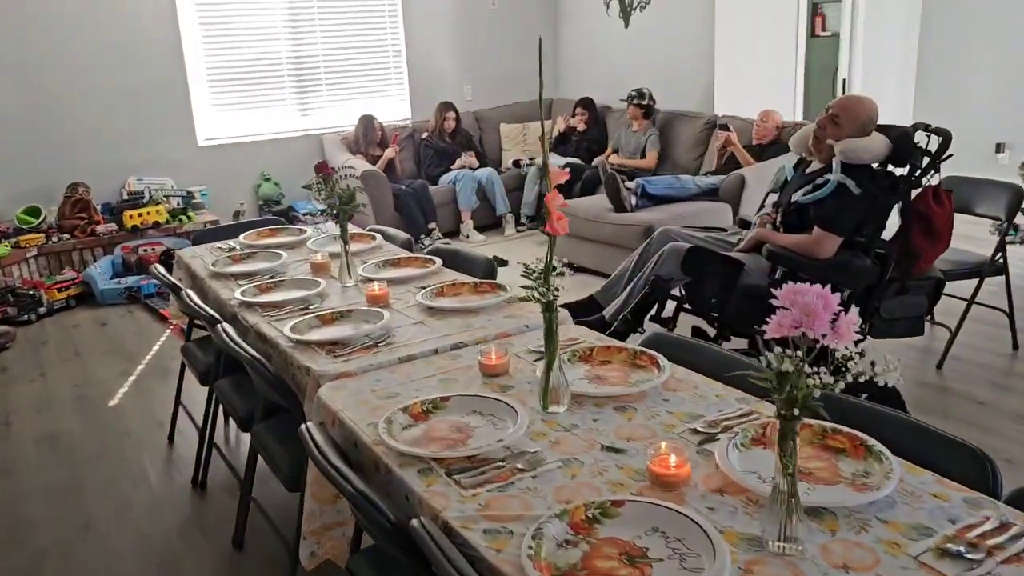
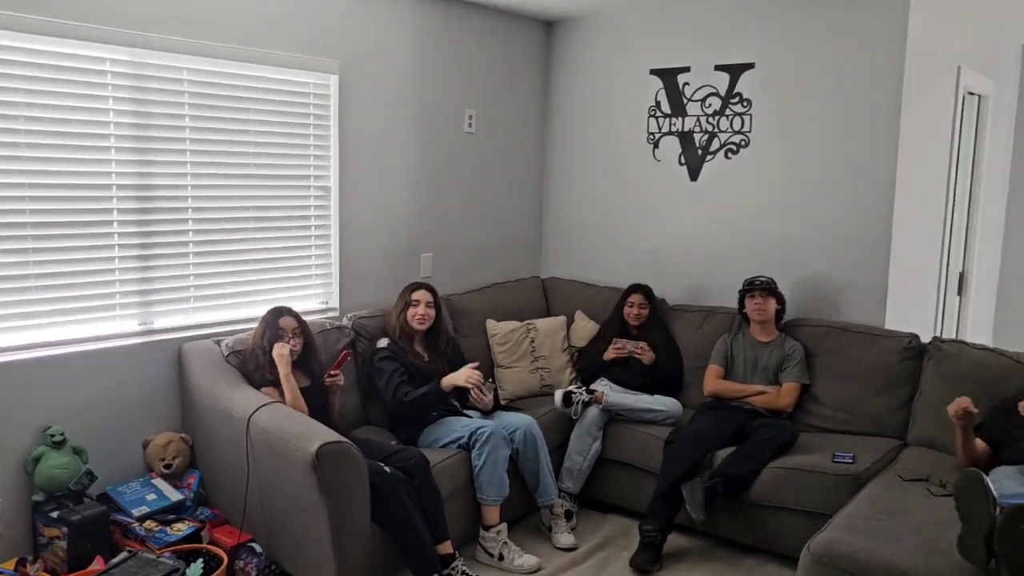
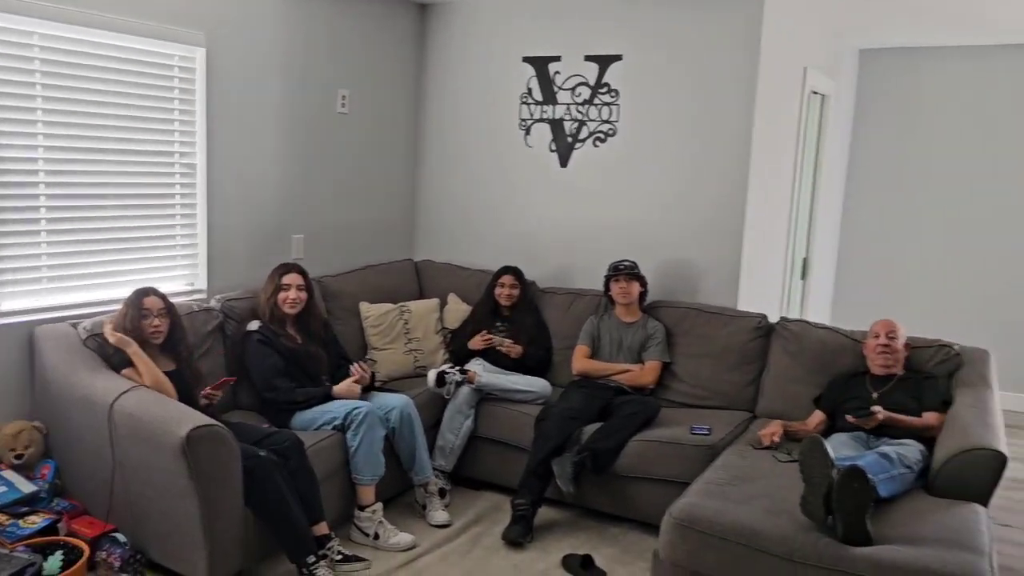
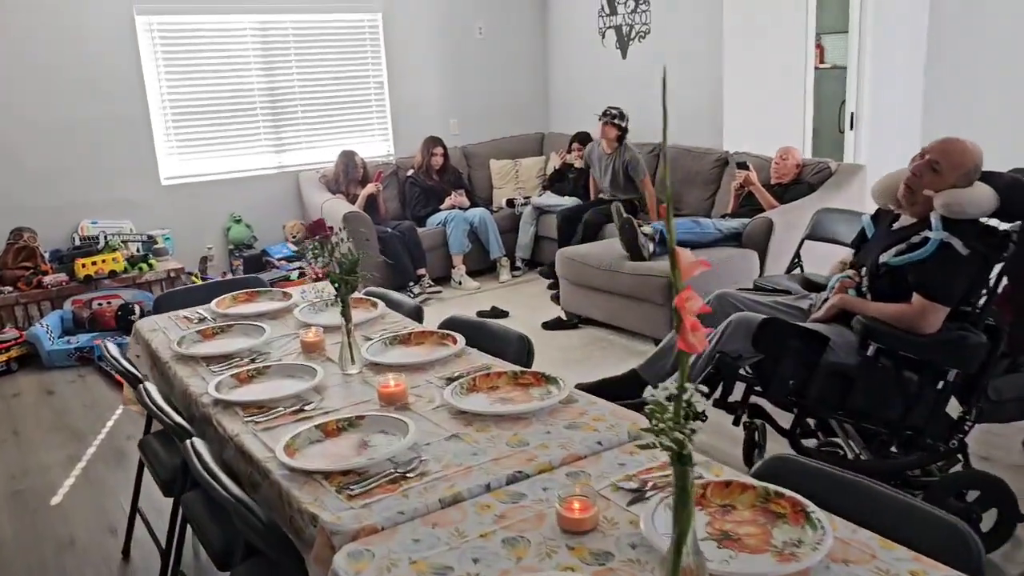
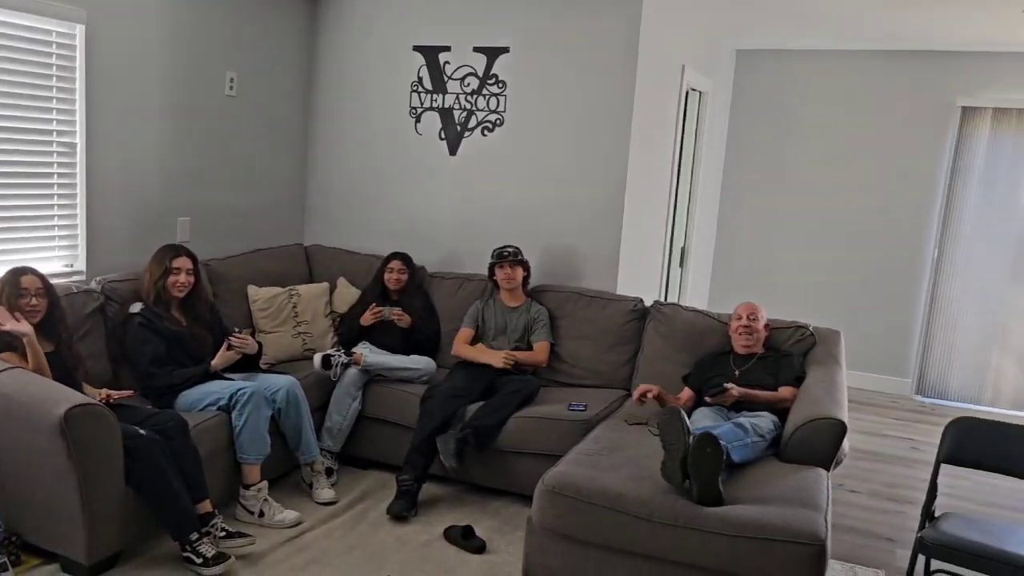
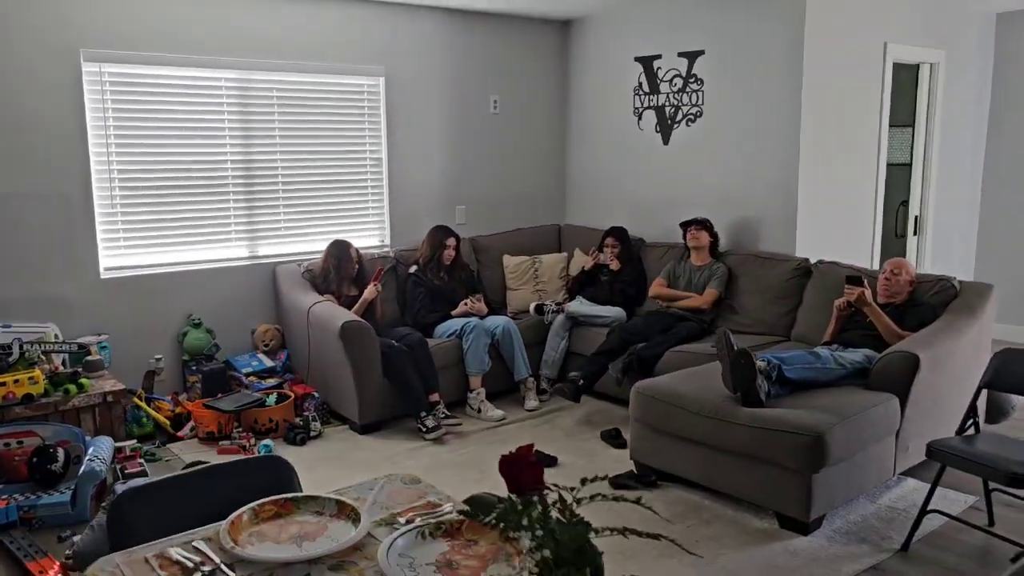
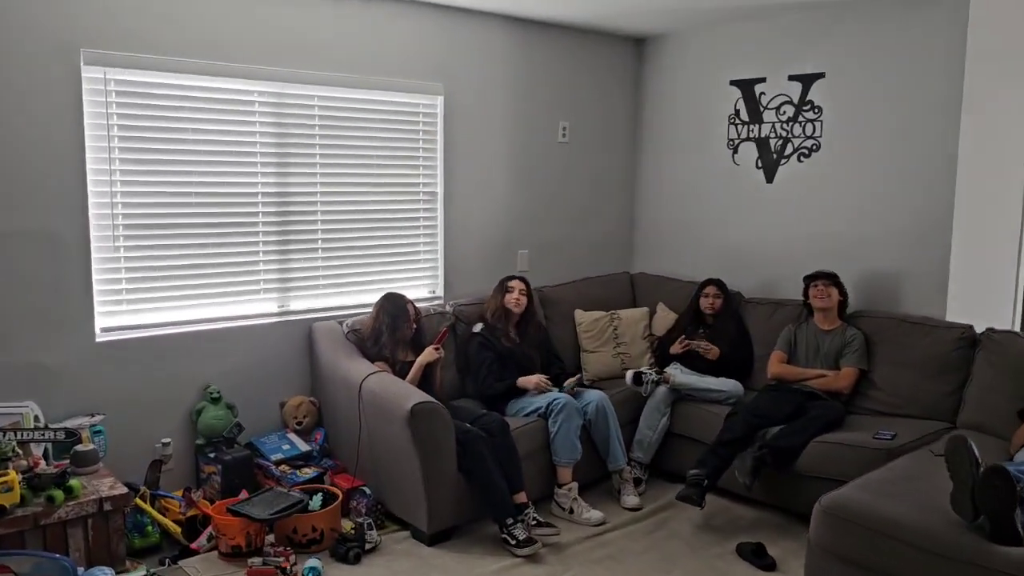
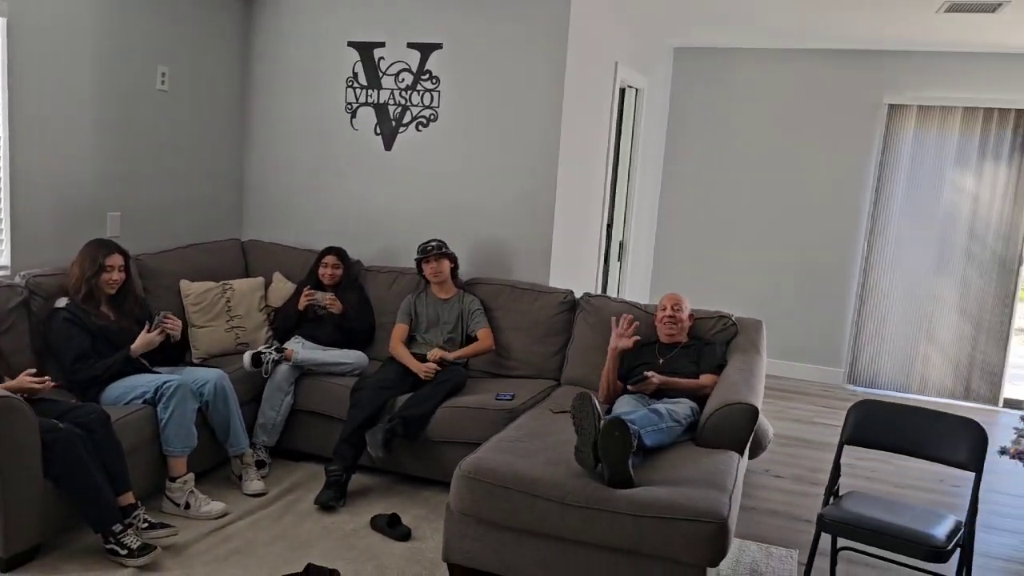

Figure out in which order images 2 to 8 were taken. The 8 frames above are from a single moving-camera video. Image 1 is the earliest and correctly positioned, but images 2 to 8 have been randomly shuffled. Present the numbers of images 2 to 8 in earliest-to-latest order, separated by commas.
4, 6, 7, 2, 3, 5, 8
